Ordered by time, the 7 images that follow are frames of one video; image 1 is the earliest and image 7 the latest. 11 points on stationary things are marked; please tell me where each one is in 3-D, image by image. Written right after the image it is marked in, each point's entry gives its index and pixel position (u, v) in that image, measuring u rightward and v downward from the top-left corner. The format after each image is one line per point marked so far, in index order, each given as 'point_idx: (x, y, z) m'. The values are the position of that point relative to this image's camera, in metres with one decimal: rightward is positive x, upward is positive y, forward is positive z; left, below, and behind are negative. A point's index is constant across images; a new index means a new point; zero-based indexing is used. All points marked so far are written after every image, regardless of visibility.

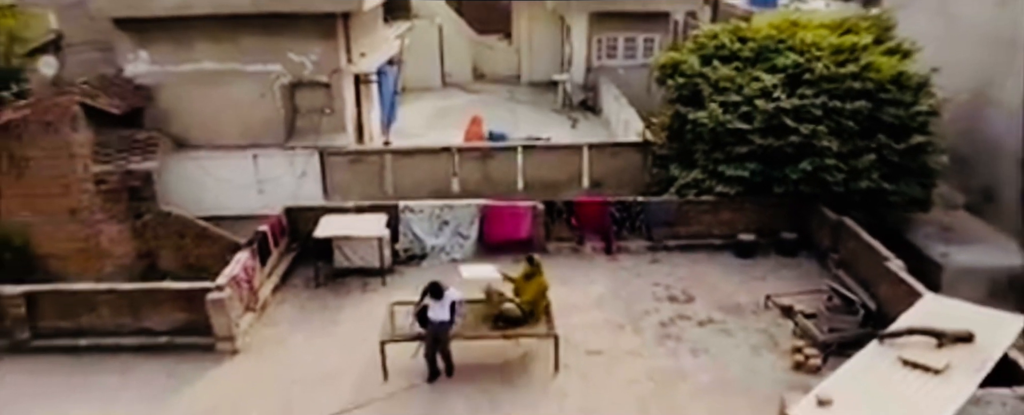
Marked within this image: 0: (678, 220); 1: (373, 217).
0: (+2.4, -0.2, +10.4) m
1: (-1.9, -0.1, +9.9) m
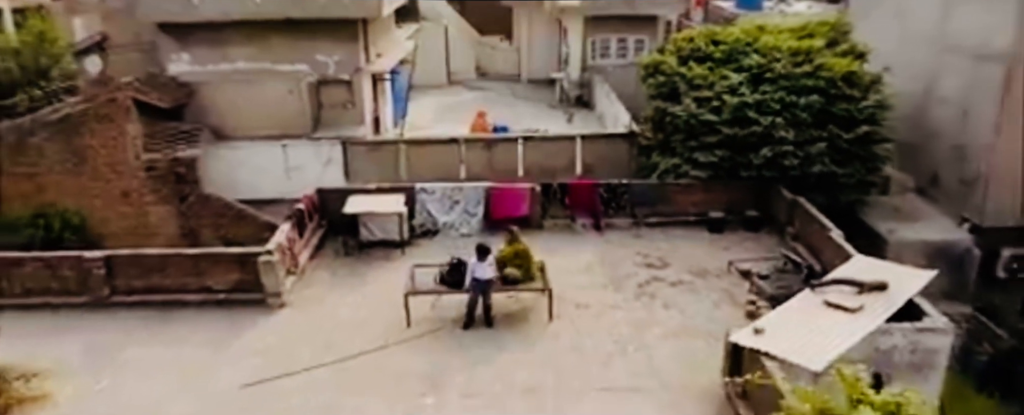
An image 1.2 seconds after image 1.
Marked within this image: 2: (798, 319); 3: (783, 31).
0: (+2.4, +0.1, +11.9) m
1: (-1.9, +0.2, +11.4) m
2: (+3.0, -1.1, +7.4) m
3: (+4.8, +3.1, +12.8) m
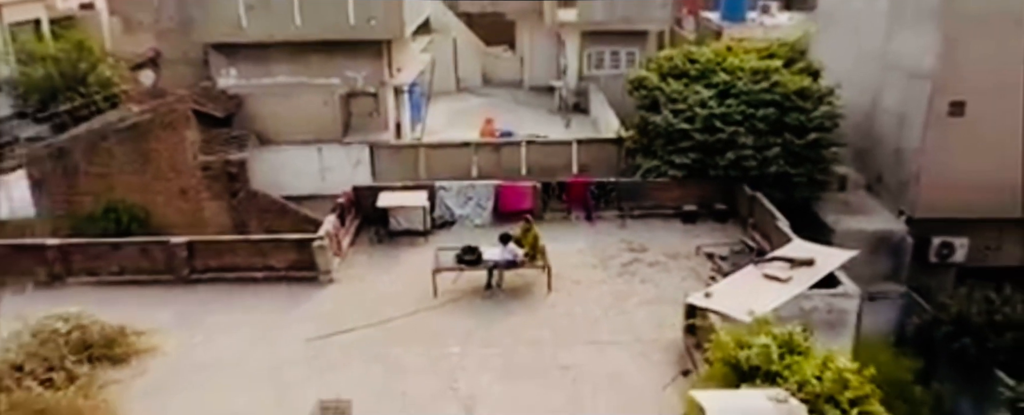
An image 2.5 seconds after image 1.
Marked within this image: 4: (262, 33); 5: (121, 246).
0: (+2.5, +0.2, +14.1) m
1: (-1.8, +0.3, +13.5) m
2: (+3.1, -1.0, +9.6) m
3: (+4.9, +3.2, +14.9) m
4: (-5.4, +3.8, +15.4) m
5: (-6.3, -0.6, +11.6) m
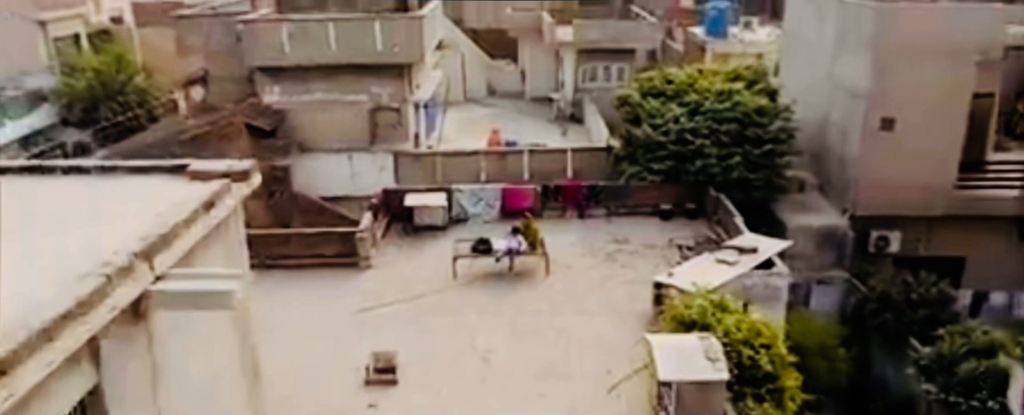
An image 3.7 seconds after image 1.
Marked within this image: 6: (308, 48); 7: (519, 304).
0: (+2.6, +0.2, +16.7) m
1: (-1.7, +0.3, +16.1) m
2: (+3.2, -1.0, +12.2) m
3: (+5.0, +3.3, +17.5) m
4: (-5.3, +3.8, +18.0) m
5: (-6.2, -0.6, +14.2) m
6: (-5.1, +4.0, +18.1) m
7: (+0.1, -1.7, +12.6) m
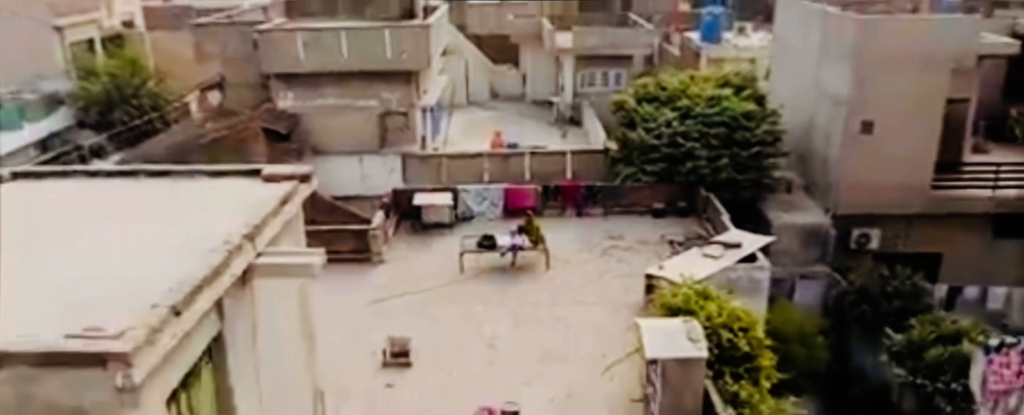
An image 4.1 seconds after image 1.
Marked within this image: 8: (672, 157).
0: (+2.7, +0.3, +17.7) m
1: (-1.6, +0.3, +17.2) m
2: (+3.2, -1.0, +13.2) m
3: (+5.1, +3.3, +18.6) m
4: (-5.2, +3.8, +19.1) m
5: (-6.2, -0.6, +15.2) m
6: (-5.1, +4.0, +19.1) m
7: (+0.2, -1.7, +13.7) m
8: (+3.9, +1.2, +17.3) m
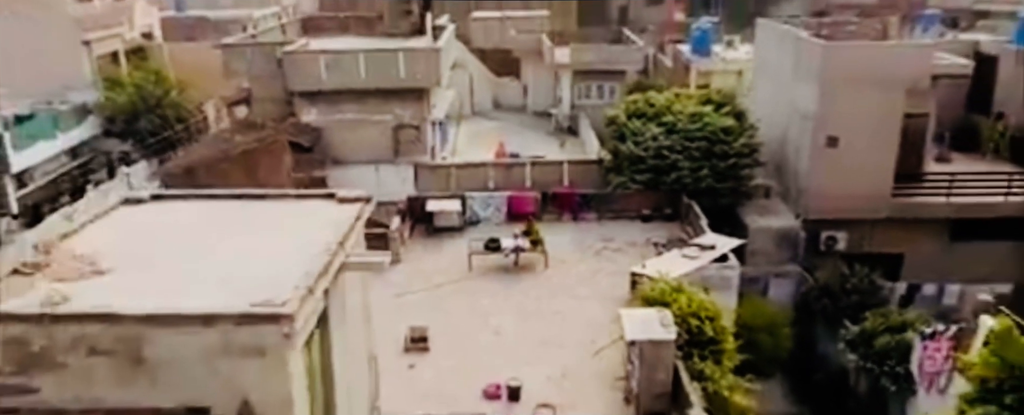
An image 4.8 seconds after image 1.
0: (+2.8, +0.1, +19.6) m
1: (-1.6, +0.2, +19.1) m
2: (+3.3, -1.1, +15.2) m
3: (+5.1, +3.1, +20.5) m
4: (-5.2, +3.7, +21.0) m
5: (-6.1, -0.7, +17.2) m
6: (-5.0, +3.9, +21.1) m
7: (+0.2, -1.8, +15.6) m
8: (+3.9, +1.1, +19.2) m
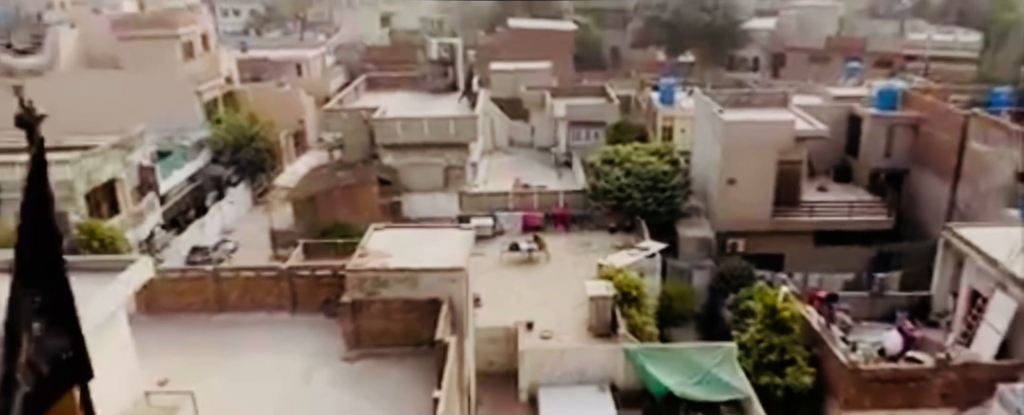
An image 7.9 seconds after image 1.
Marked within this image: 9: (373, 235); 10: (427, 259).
0: (+3.3, -0.5, +30.1) m
1: (-1.0, -0.5, +29.6) m
2: (+3.8, -1.8, +25.6) m
3: (+5.7, +2.5, +30.9) m
4: (-4.6, +3.0, +31.5) m
5: (-5.5, -1.3, +27.6) m
6: (-4.4, +3.2, +31.5) m
7: (+0.8, -2.5, +26.0) m
8: (+4.5, +0.4, +29.6) m
9: (-3.4, -0.7, +17.7) m
10: (-1.9, -1.2, +15.9) m
